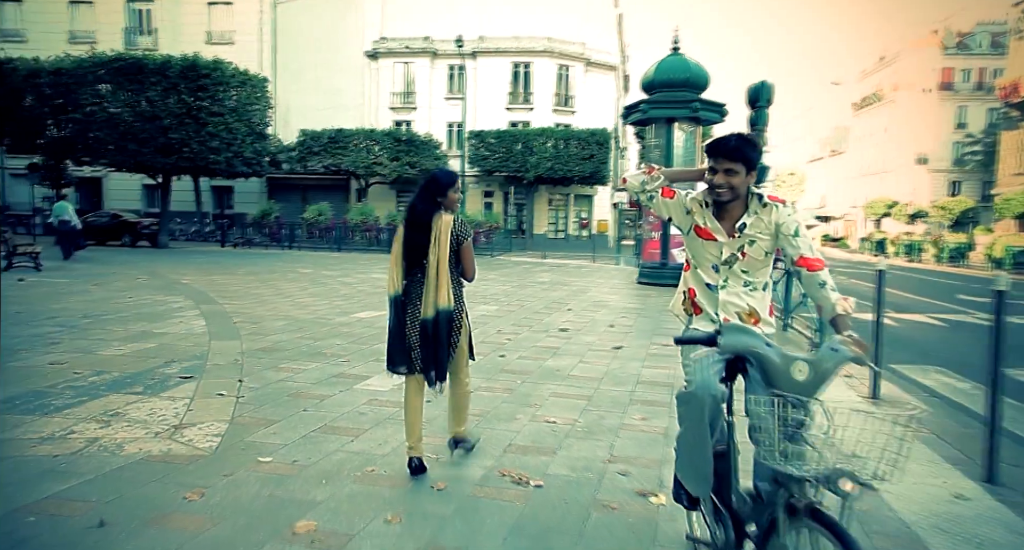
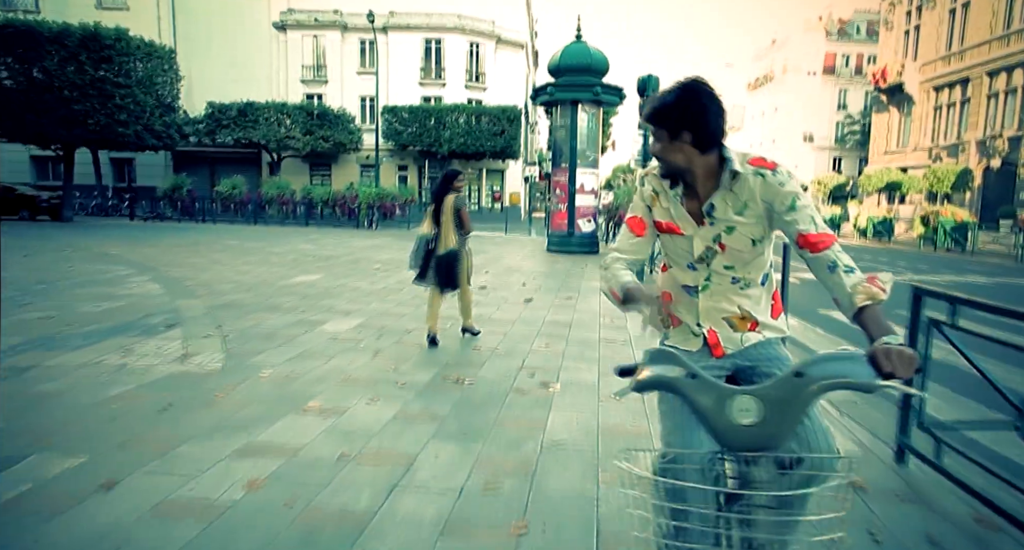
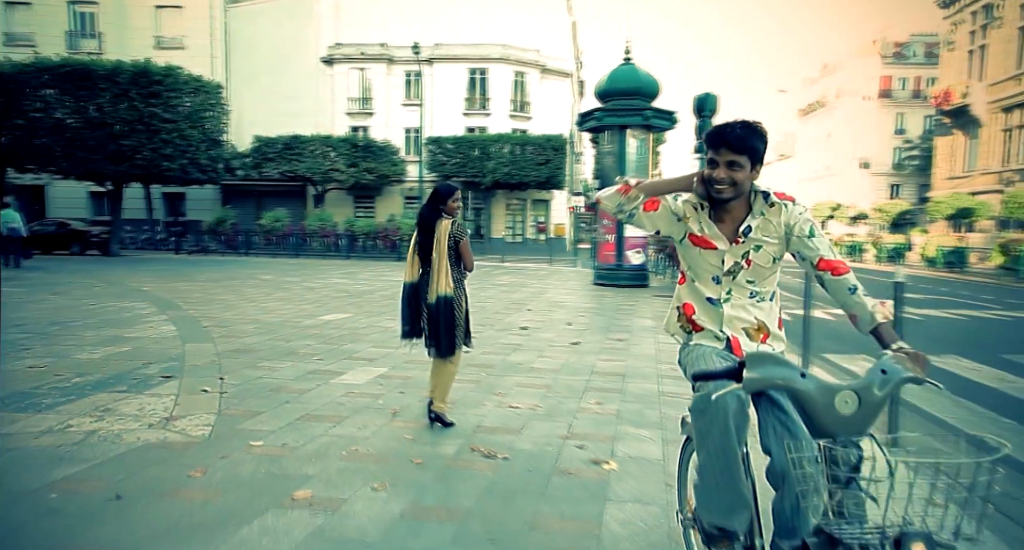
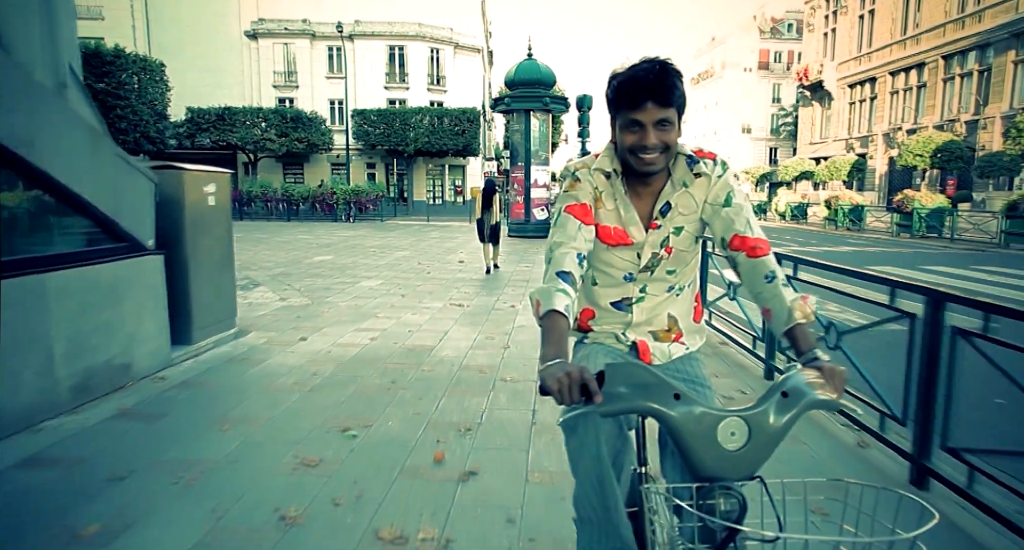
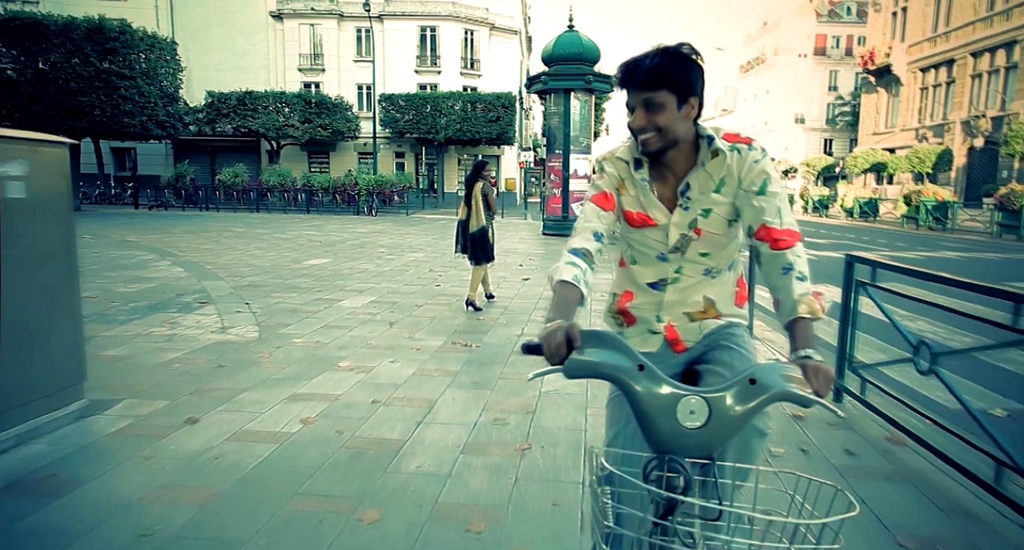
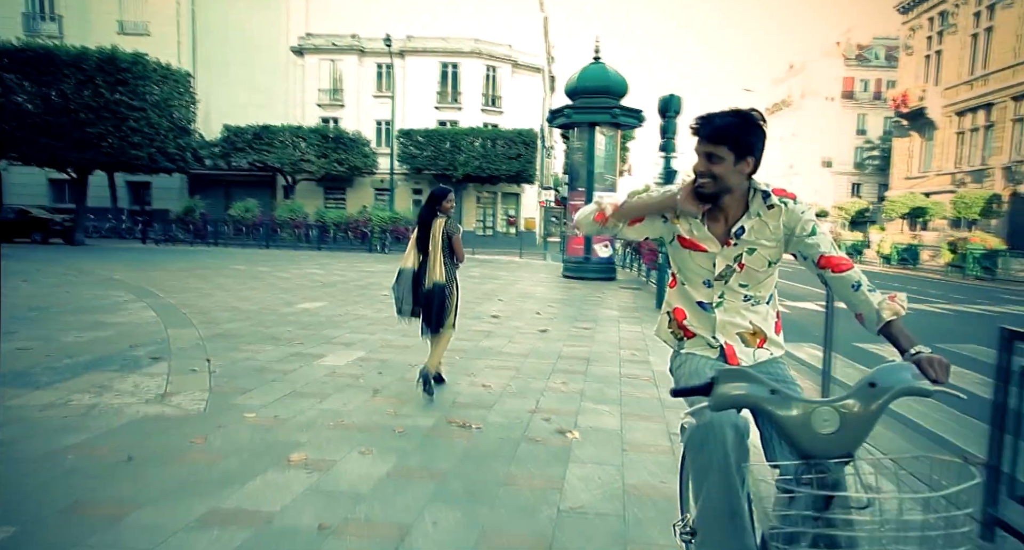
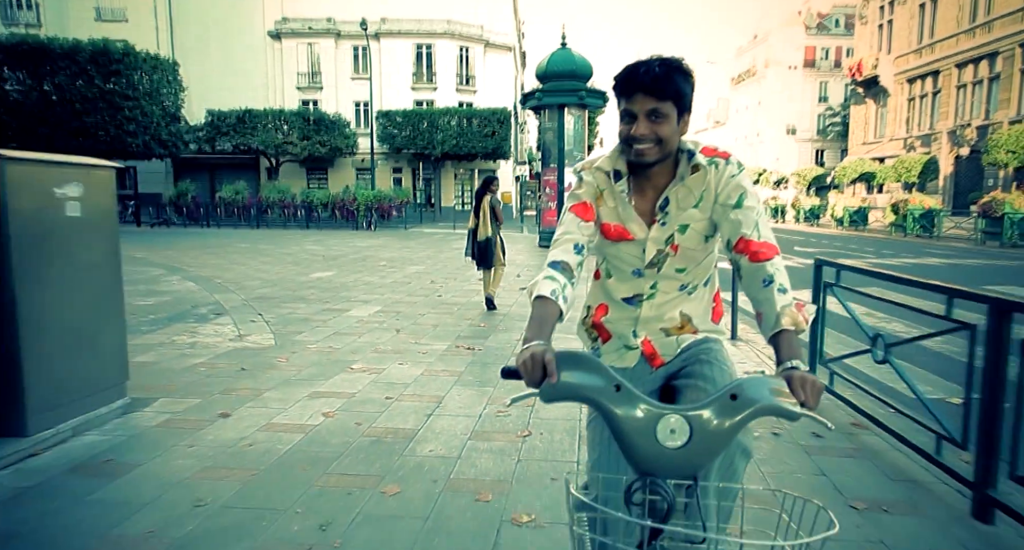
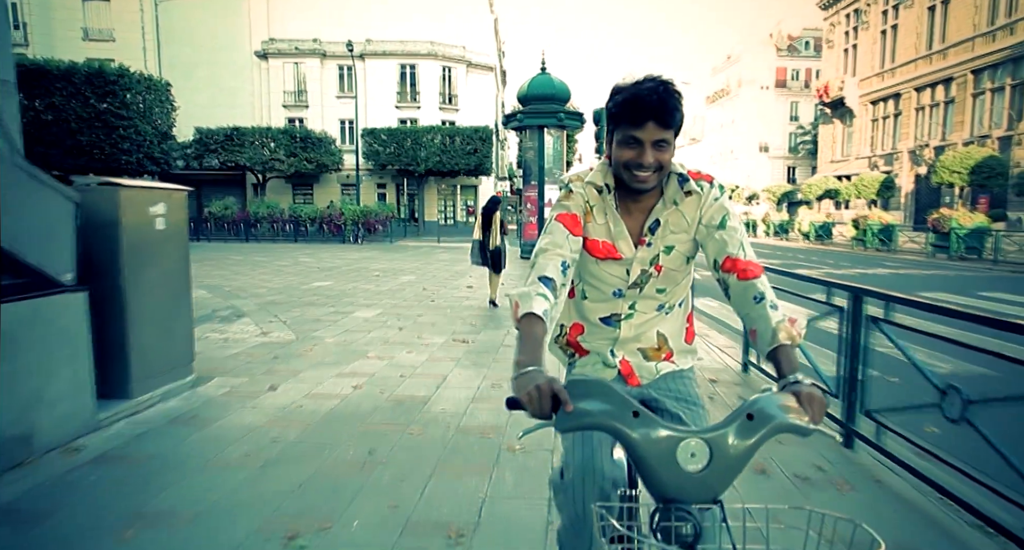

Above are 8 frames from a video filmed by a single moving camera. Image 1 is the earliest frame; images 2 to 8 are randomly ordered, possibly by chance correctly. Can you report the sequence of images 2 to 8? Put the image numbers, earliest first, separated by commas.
3, 6, 2, 5, 7, 8, 4
